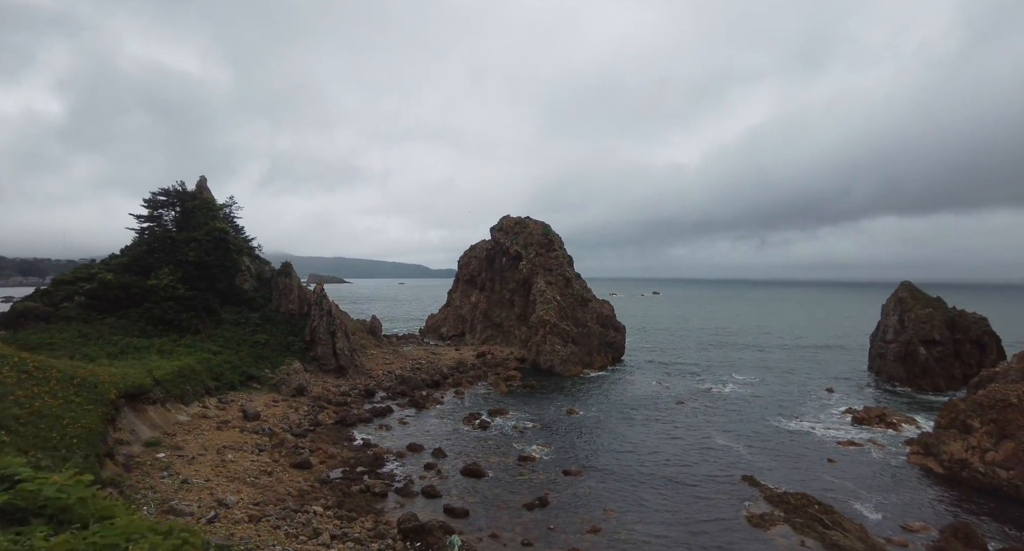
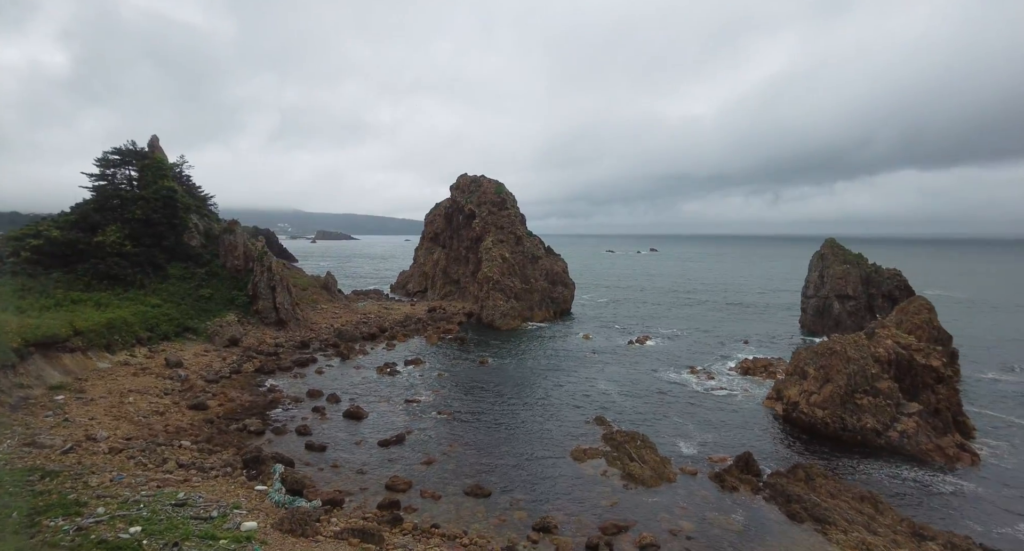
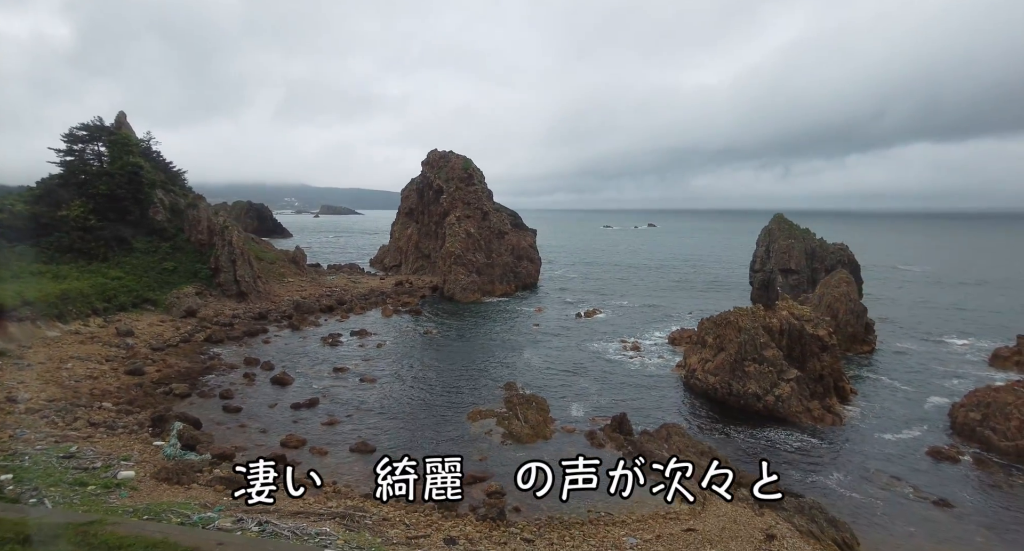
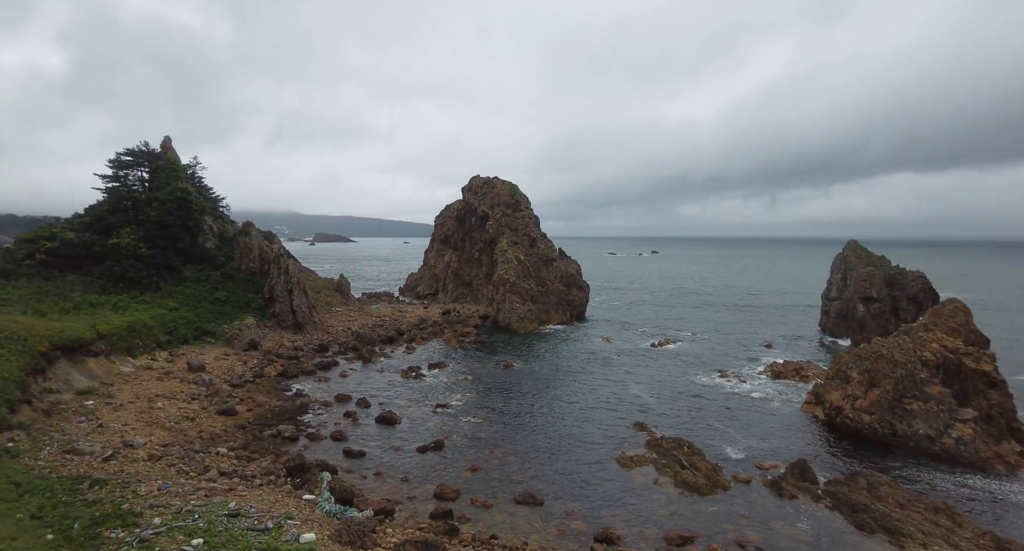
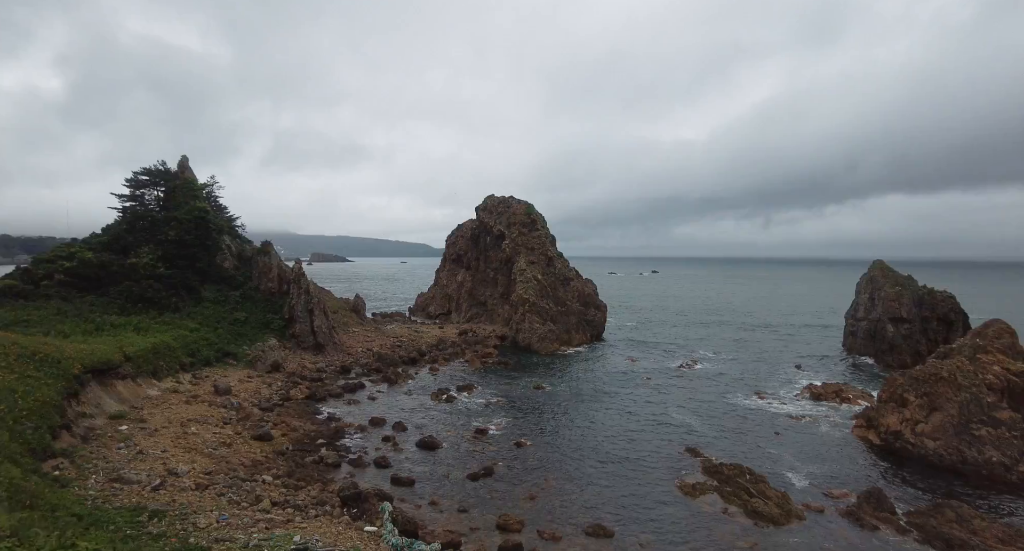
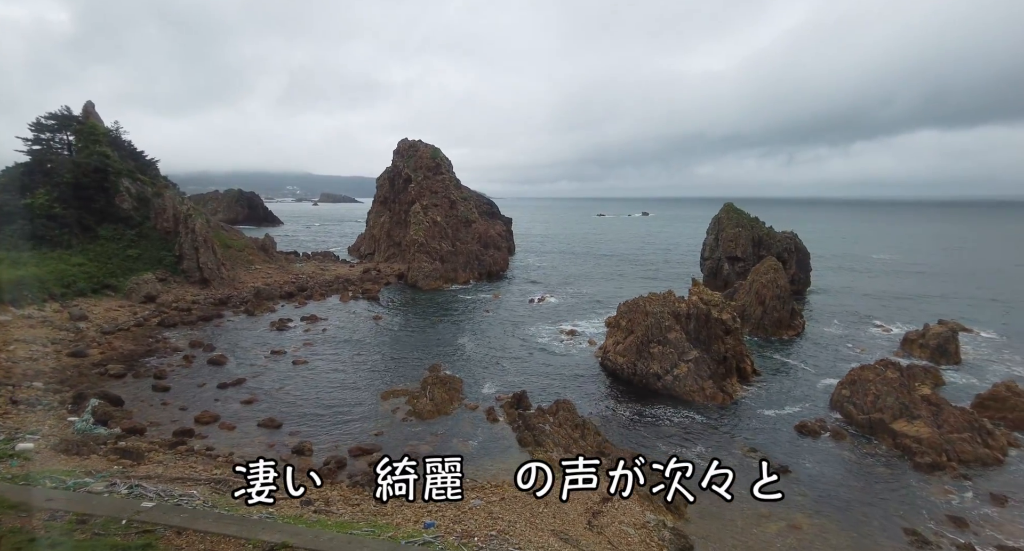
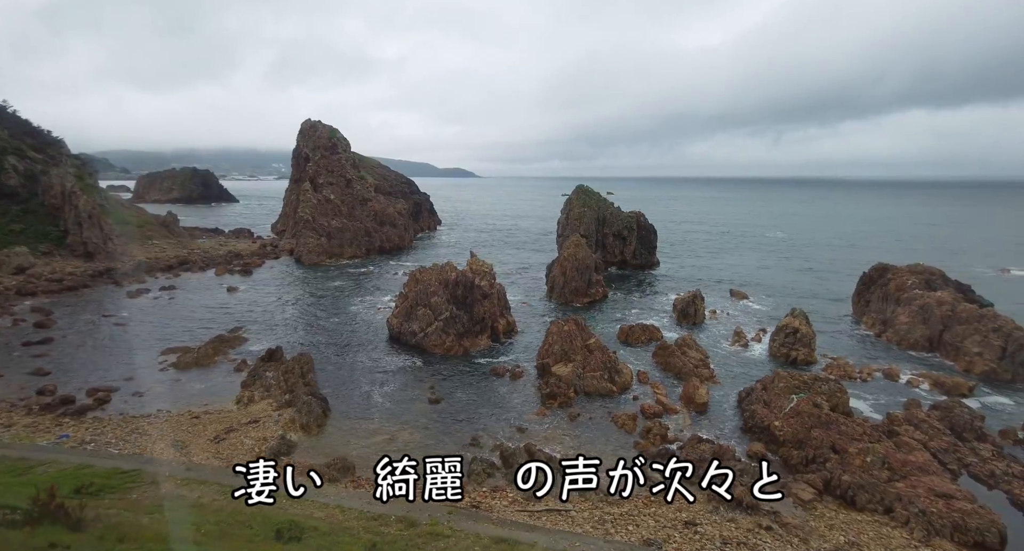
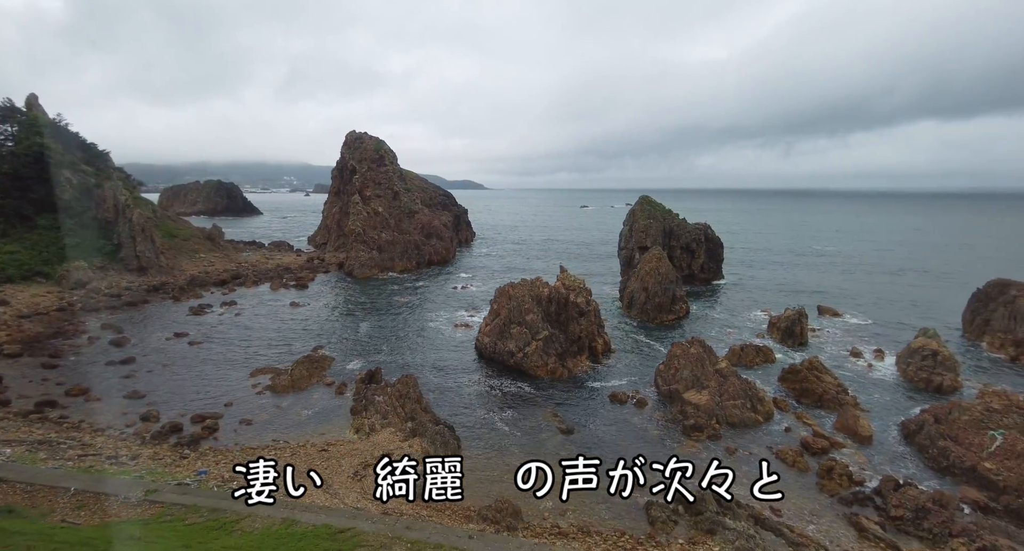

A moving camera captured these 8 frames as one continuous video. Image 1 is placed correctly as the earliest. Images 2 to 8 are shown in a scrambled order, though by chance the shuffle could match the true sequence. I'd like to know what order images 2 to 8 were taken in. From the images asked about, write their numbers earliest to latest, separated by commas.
5, 4, 2, 3, 6, 8, 7
